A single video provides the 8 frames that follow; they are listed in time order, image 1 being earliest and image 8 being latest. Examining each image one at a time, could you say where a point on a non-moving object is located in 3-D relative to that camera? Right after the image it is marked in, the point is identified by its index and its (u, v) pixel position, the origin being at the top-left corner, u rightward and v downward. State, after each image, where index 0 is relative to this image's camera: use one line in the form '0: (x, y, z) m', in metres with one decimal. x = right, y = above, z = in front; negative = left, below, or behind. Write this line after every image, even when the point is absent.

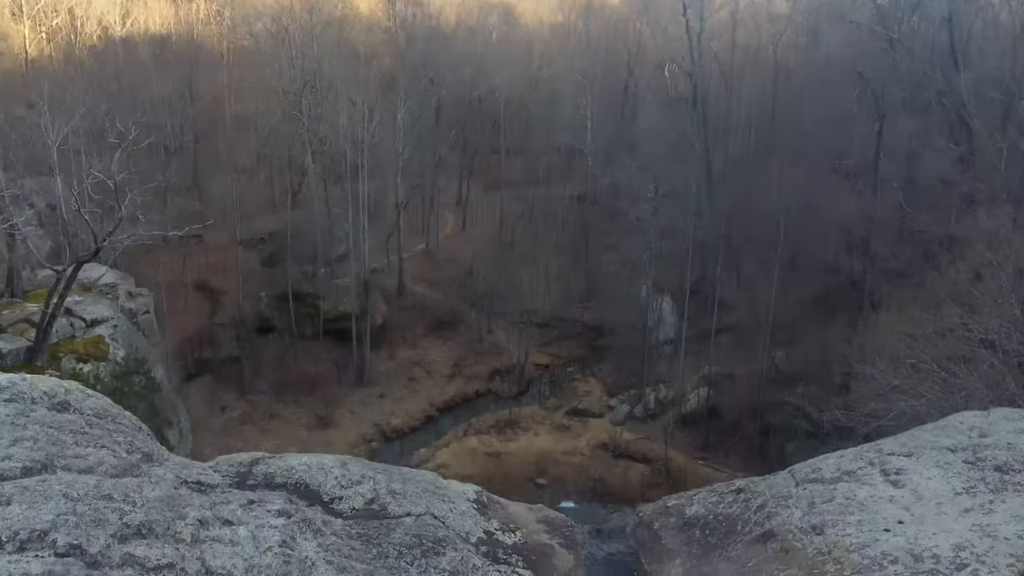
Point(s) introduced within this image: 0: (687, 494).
0: (+0.8, -0.9, +3.5) m
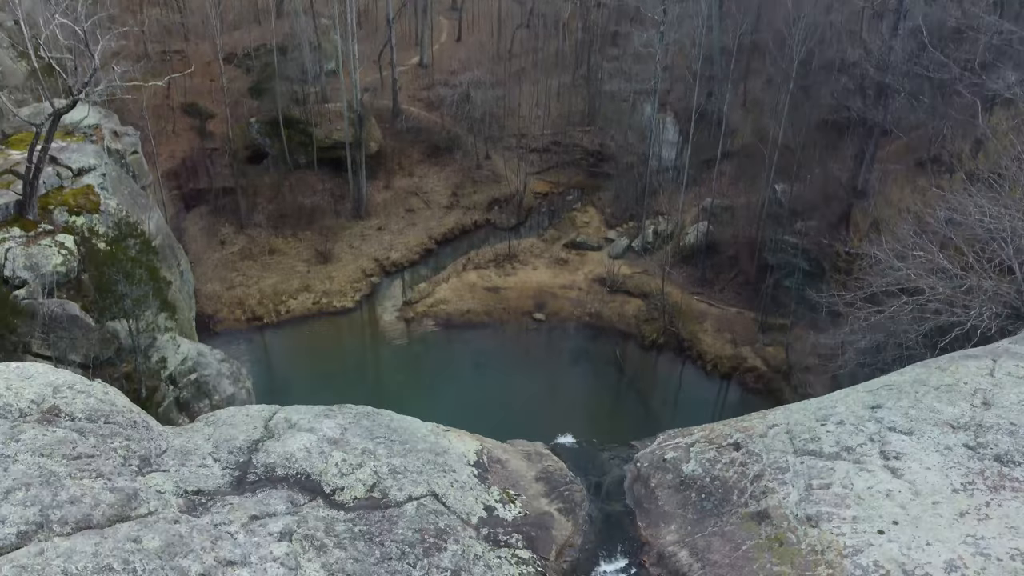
0: (+0.8, -0.7, +3.5) m
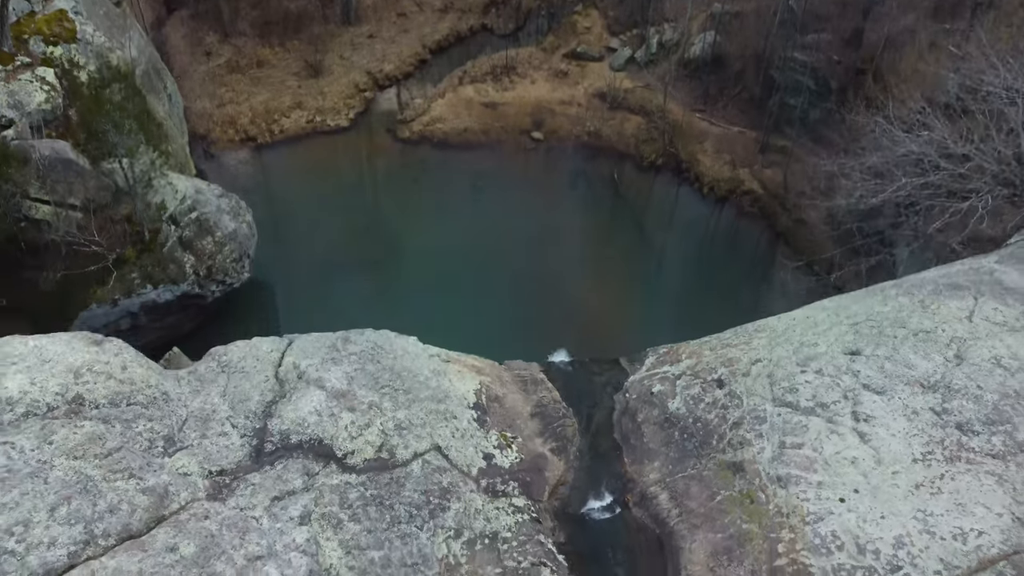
0: (+0.8, -0.4, +3.8) m
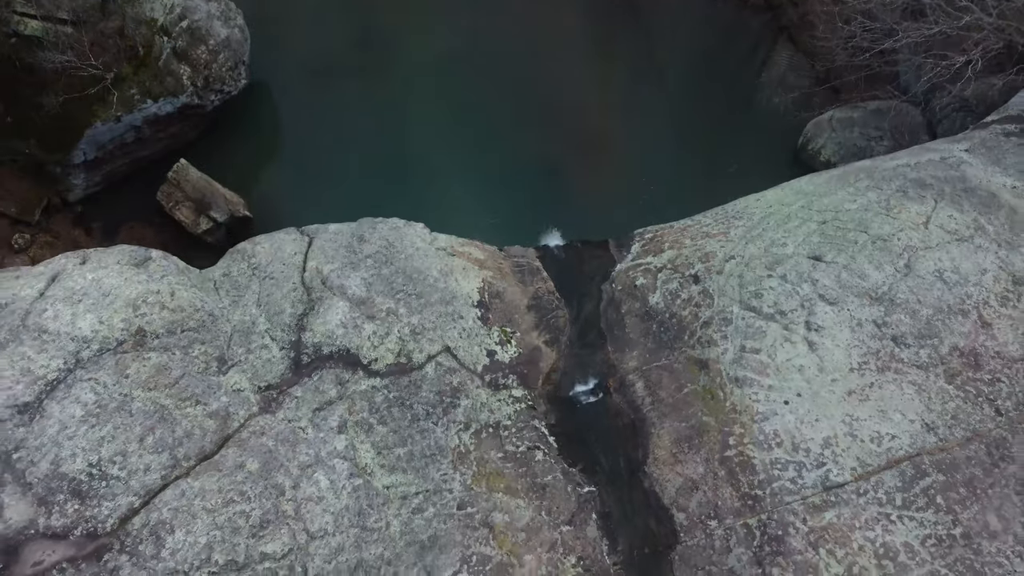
0: (+0.8, +0.1, +4.2) m
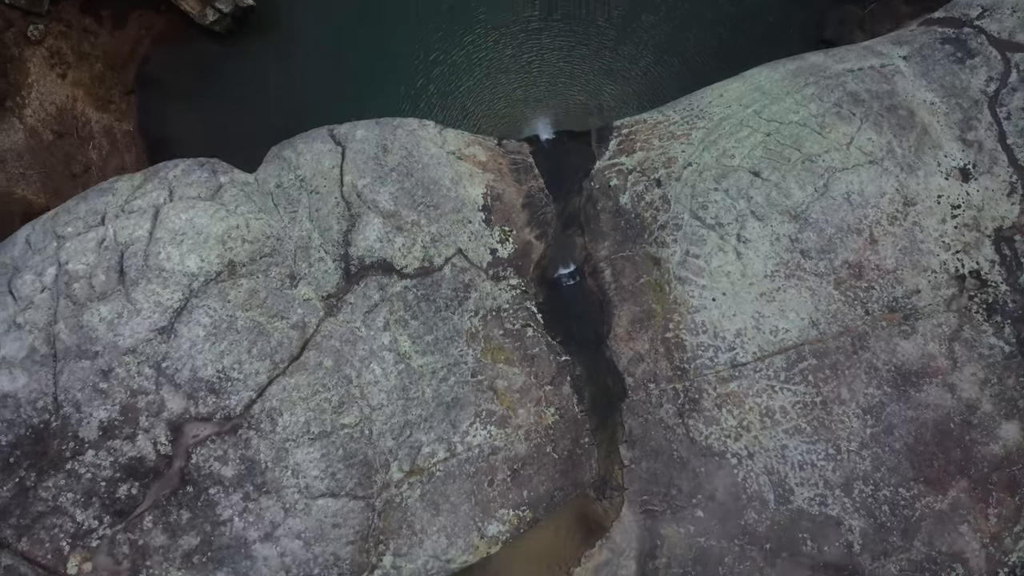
0: (+0.8, +0.7, +5.1) m
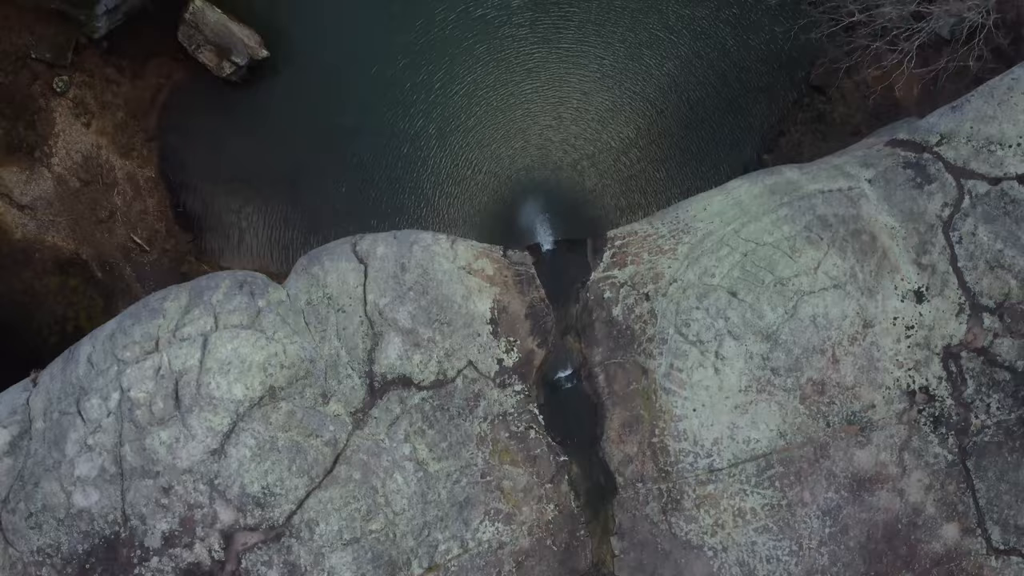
0: (+0.8, 0.0, +5.7) m
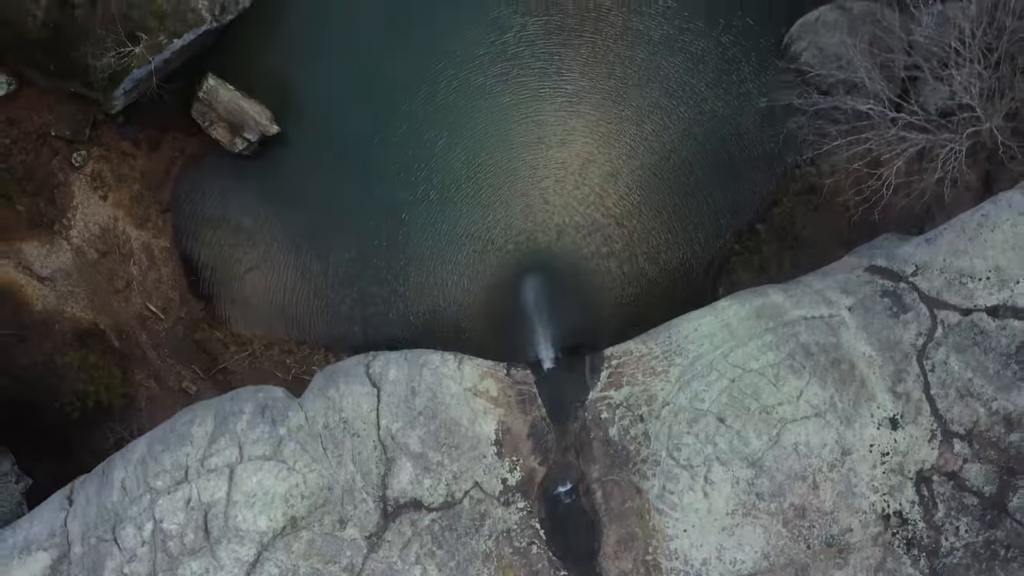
0: (+0.8, -0.9, +6.1) m
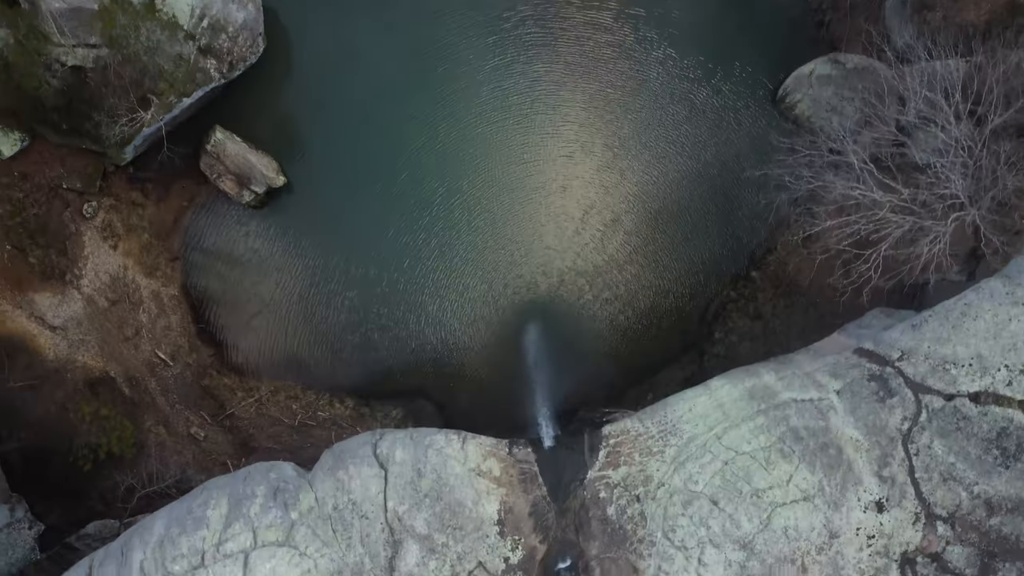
0: (+0.8, -1.6, +6.4) m
